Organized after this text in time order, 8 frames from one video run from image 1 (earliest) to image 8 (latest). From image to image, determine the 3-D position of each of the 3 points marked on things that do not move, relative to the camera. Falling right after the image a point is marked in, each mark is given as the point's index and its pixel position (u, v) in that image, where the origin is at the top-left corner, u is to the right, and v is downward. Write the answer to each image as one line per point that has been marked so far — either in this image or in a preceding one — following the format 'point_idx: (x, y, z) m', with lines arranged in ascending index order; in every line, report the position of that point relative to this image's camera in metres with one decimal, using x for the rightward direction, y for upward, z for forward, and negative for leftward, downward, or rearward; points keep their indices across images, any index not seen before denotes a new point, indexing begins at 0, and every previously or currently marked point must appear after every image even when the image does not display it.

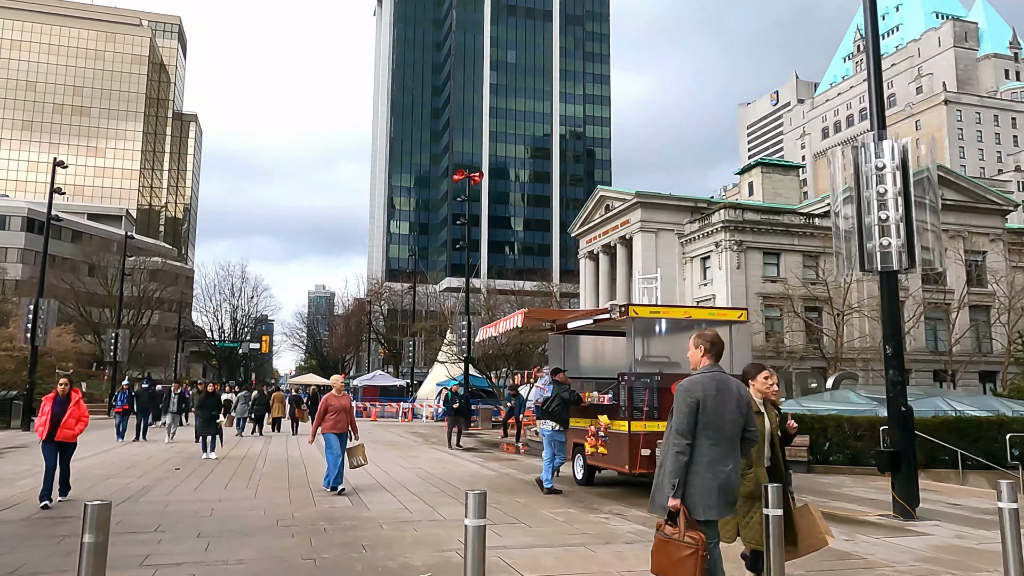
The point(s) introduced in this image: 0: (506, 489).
0: (-0.1, -3.0, +10.8) m
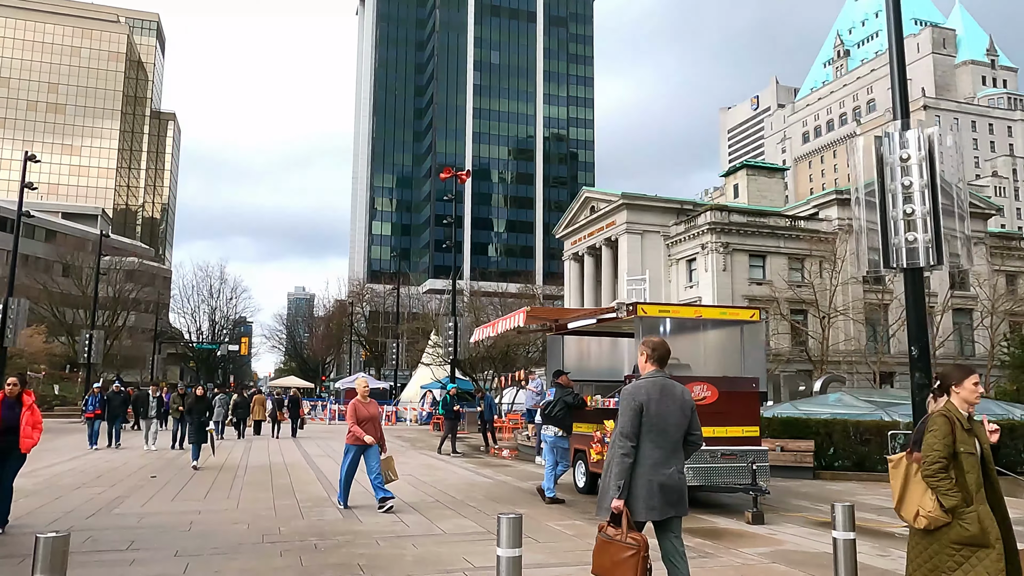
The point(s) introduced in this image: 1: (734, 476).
0: (-0.1, -3.0, +10.2) m
1: (+2.7, -2.2, +8.6) m
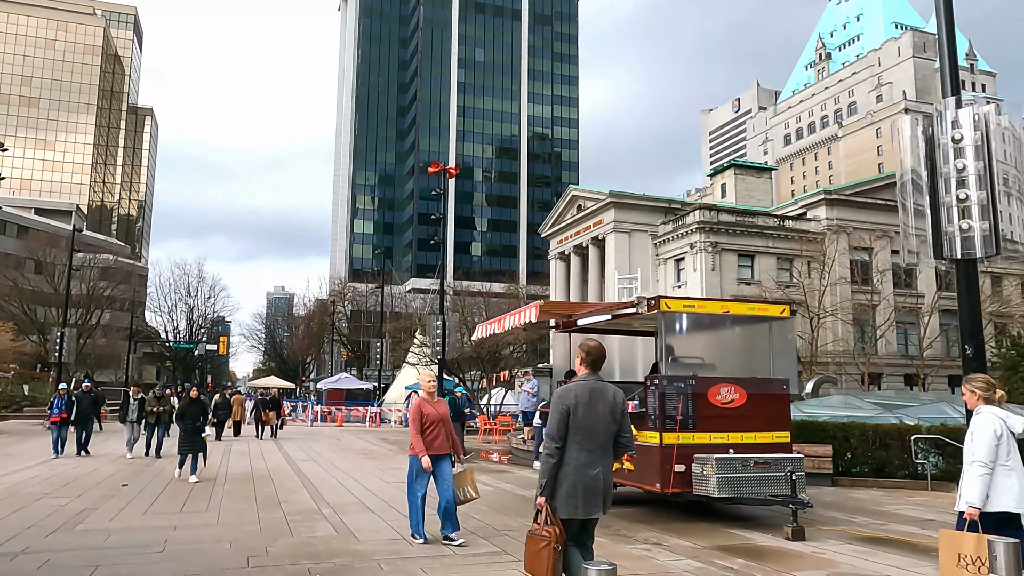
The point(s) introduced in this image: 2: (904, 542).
0: (0.0, -2.9, +9.4) m
1: (+2.8, -2.1, +7.9) m
2: (+4.0, -2.6, +7.4) m
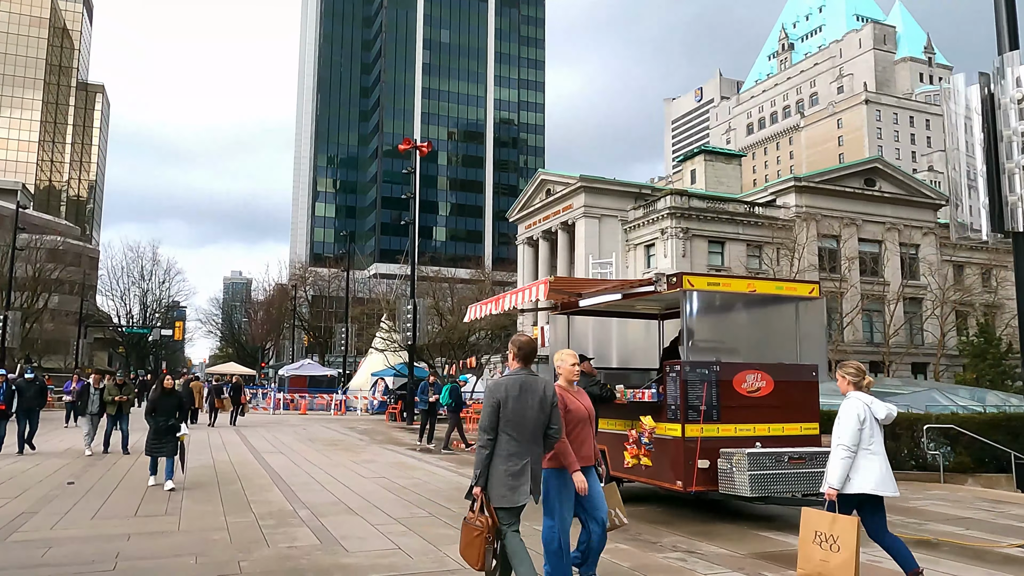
0: (0.0, -2.6, +8.5) m
1: (+2.9, -1.9, +7.1) m
2: (+4.1, -2.4, +6.7) m
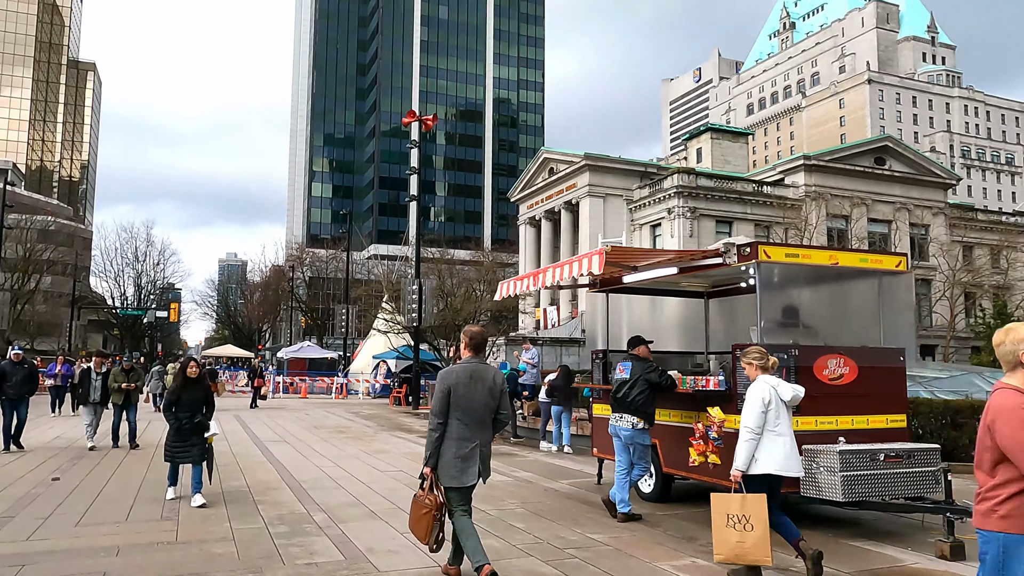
0: (+0.4, -2.3, +7.5) m
1: (+3.3, -1.6, +6.2) m
2: (+4.5, -2.1, +5.8) m
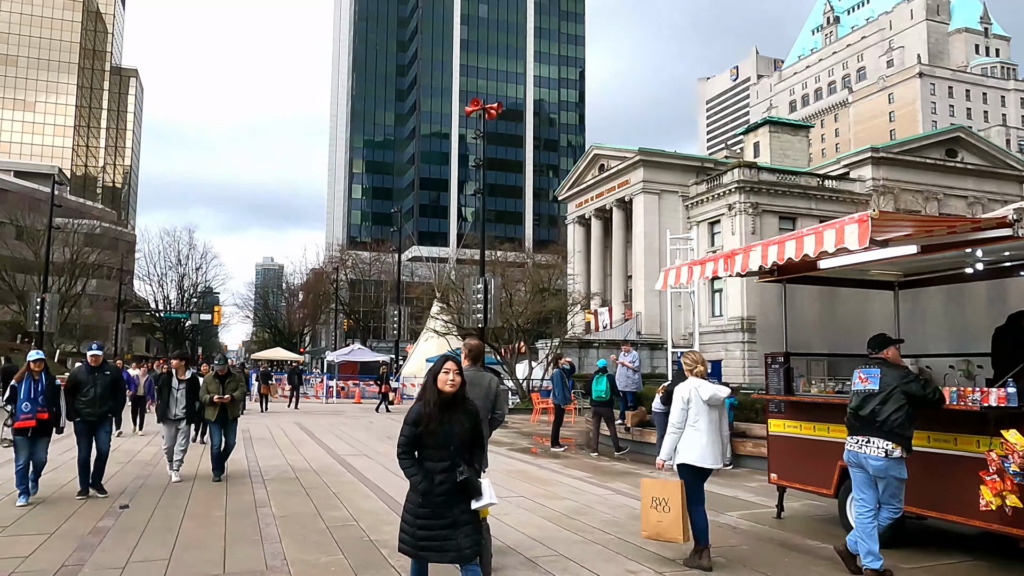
0: (+1.9, -2.2, +5.9) m
1: (+4.8, -1.5, +4.4) m
2: (+6.0, -2.0, +3.9) m
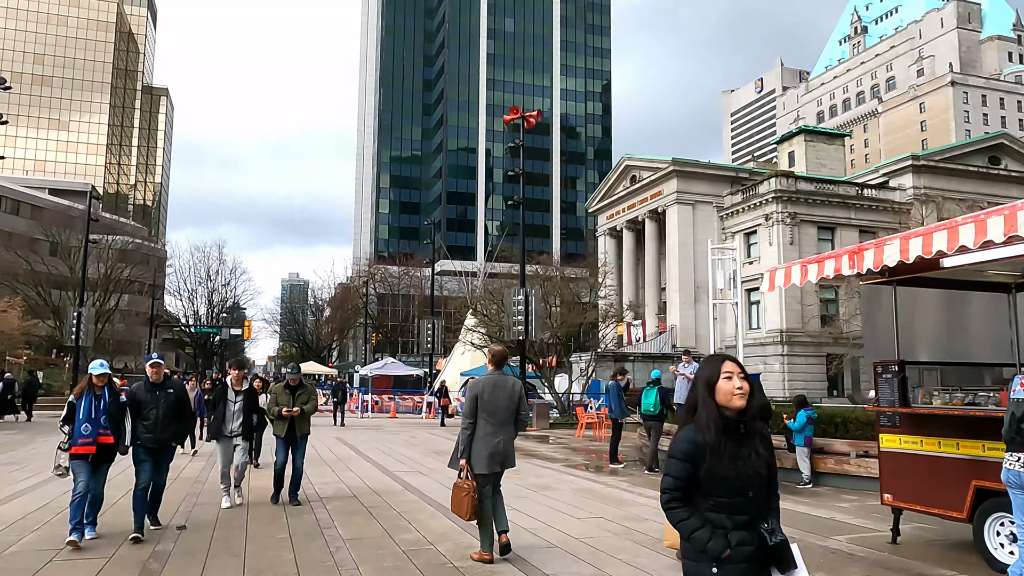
0: (+2.7, -2.2, +5.2) m
1: (+5.5, -1.5, +3.6) m
2: (+6.7, -1.9, +3.2) m
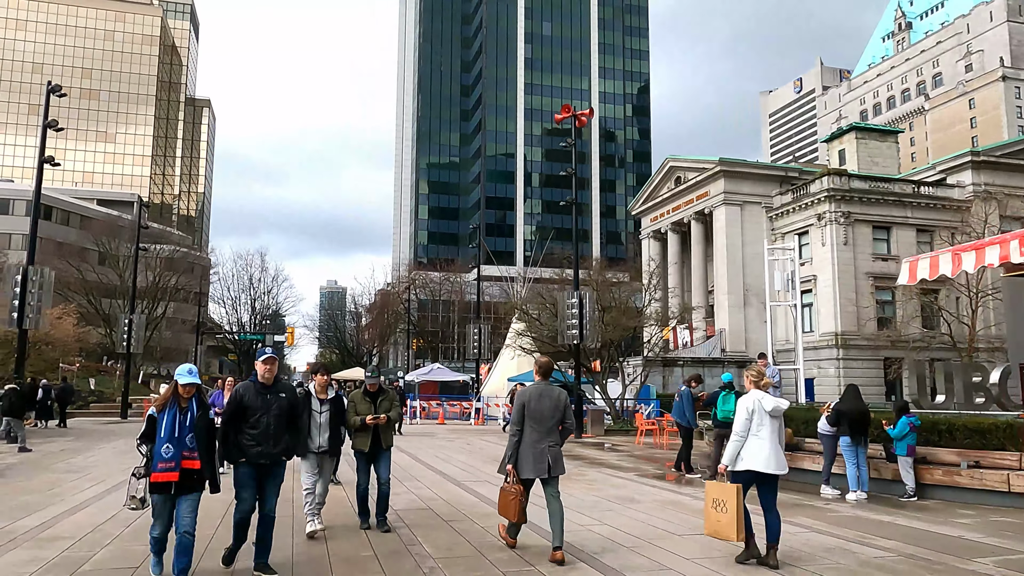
0: (+3.5, -2.1, +4.5) m
1: (+6.2, -1.3, +2.8) m
2: (+7.3, -1.8, +2.3) m
